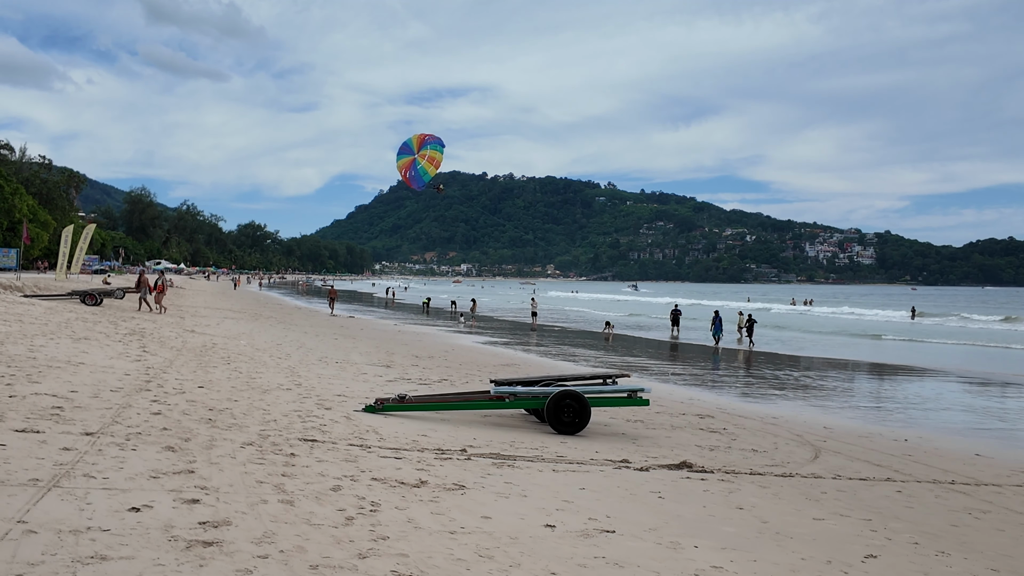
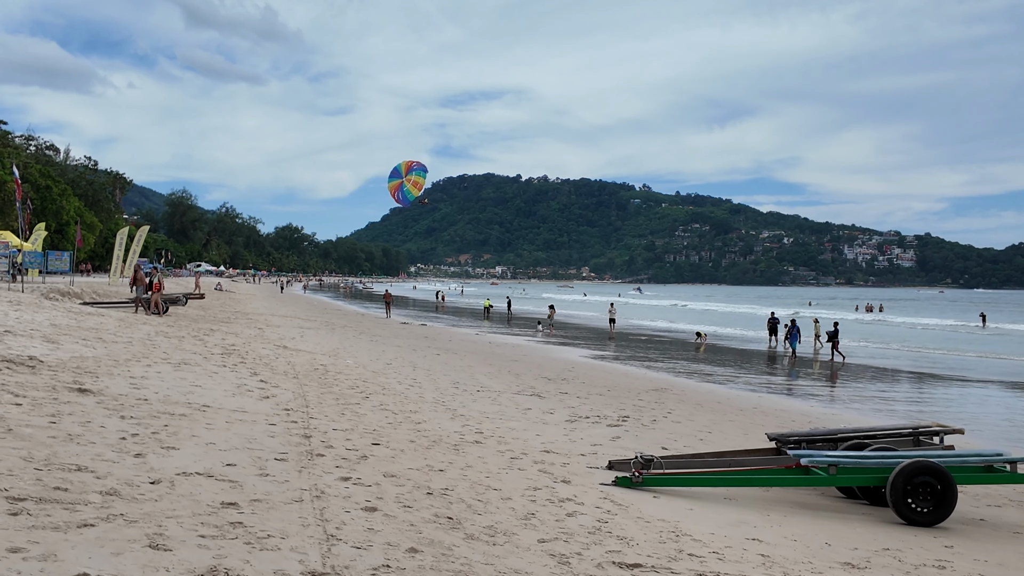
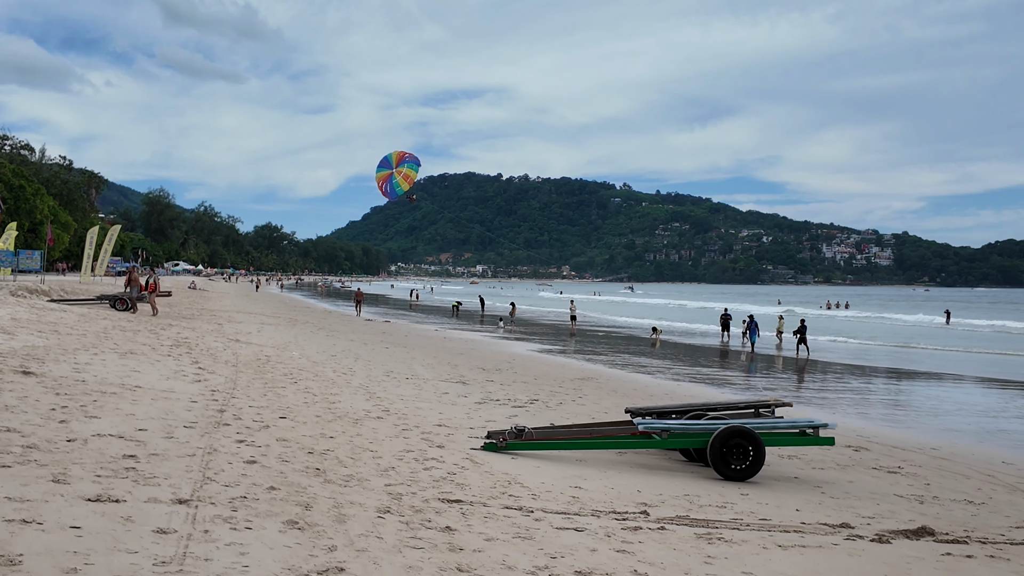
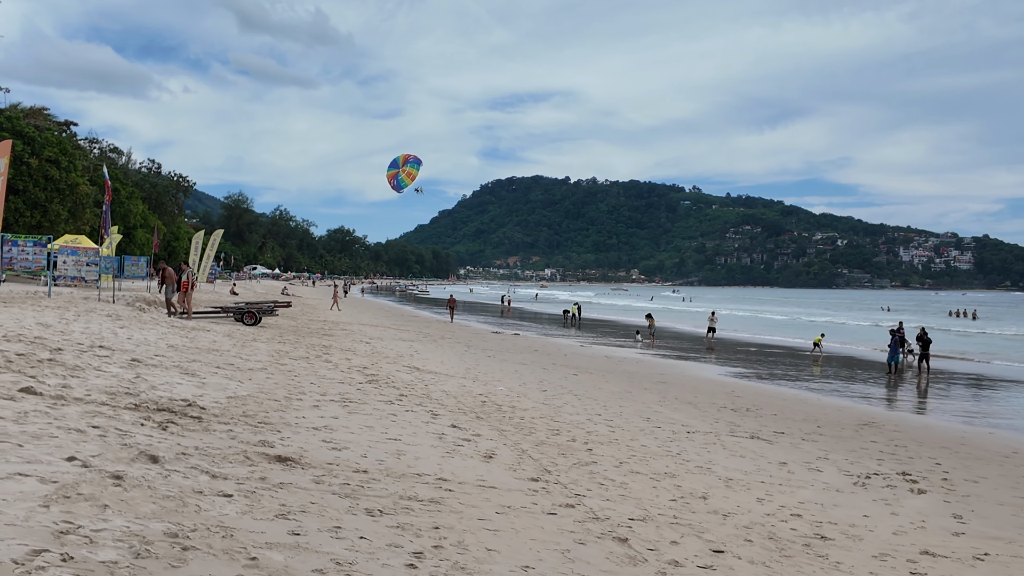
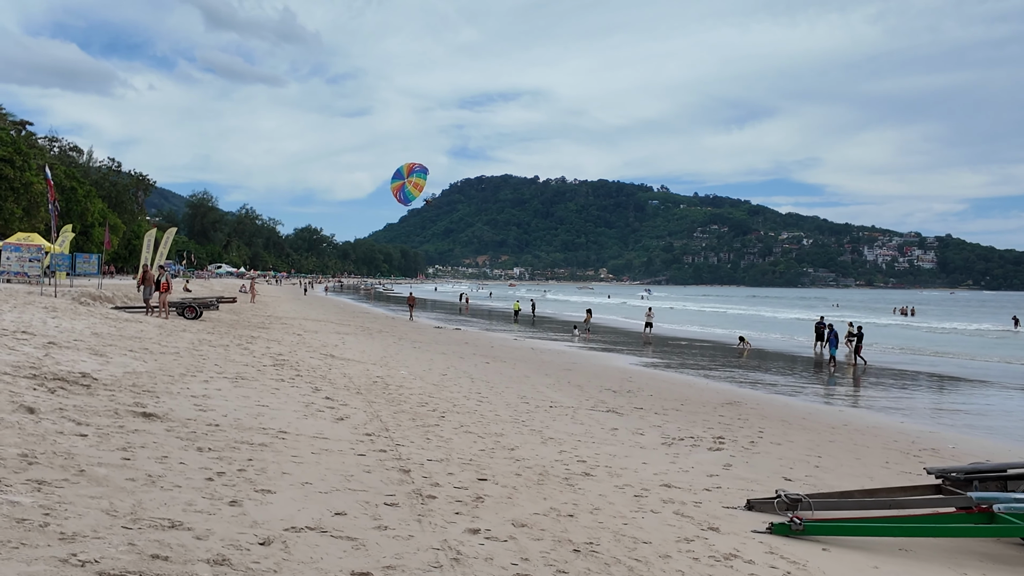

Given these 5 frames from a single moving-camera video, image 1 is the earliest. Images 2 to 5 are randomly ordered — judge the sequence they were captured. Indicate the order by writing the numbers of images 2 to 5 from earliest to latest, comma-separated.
3, 2, 5, 4
